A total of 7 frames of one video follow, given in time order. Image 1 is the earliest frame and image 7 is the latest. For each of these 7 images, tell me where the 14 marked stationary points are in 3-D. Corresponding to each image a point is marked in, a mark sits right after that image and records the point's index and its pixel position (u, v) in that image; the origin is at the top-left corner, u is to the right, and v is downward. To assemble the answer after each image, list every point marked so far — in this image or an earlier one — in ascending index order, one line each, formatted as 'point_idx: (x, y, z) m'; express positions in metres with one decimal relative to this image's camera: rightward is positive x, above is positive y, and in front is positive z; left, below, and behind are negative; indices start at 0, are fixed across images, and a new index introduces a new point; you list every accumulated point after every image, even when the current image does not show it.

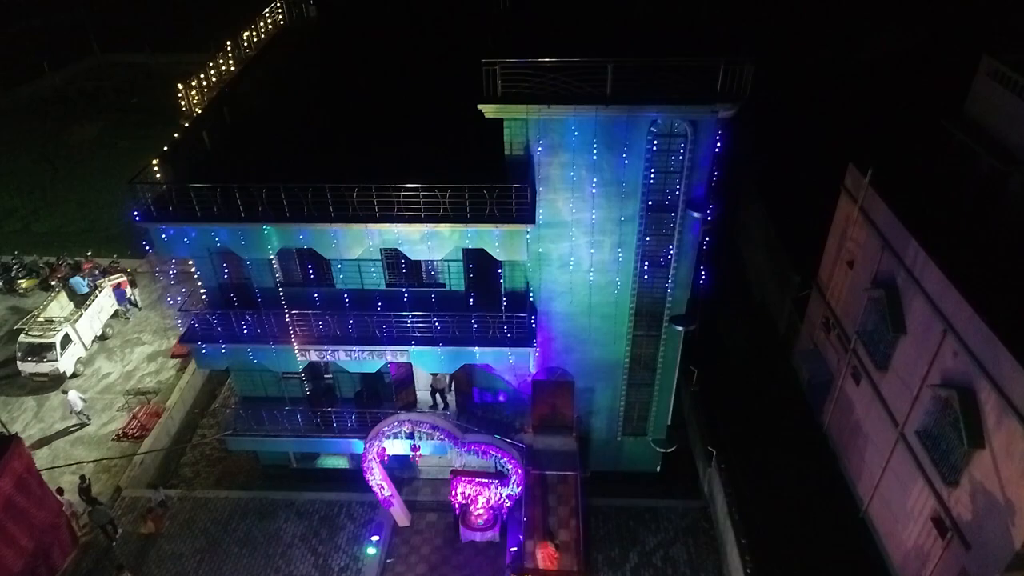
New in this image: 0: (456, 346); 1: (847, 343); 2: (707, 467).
0: (-1.3, -1.3, +16.0) m
1: (+8.4, -1.4, +18.0) m
2: (+5.1, -4.6, +18.6) m
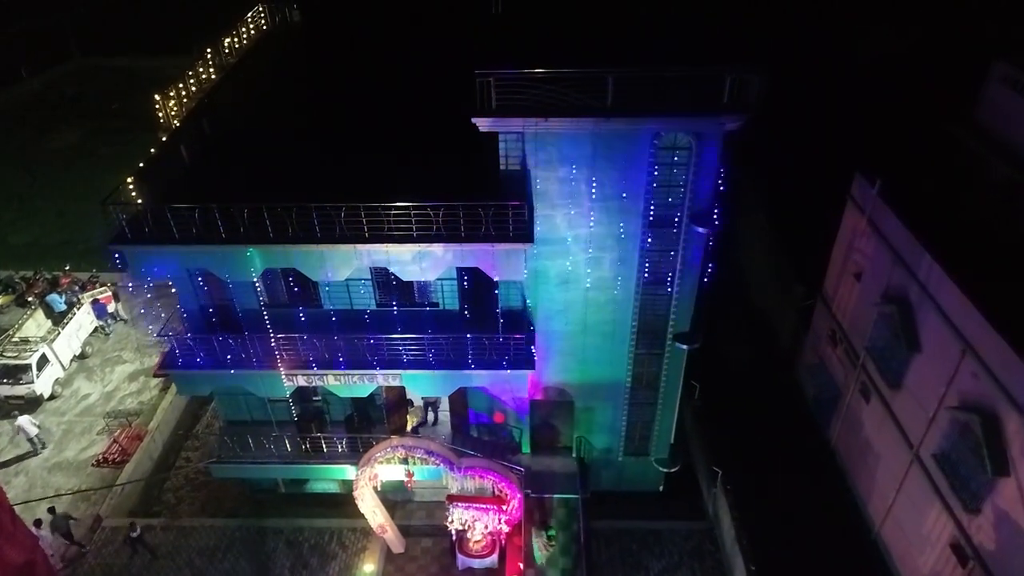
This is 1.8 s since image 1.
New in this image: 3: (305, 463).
0: (-1.4, -1.7, +15.2) m
1: (+8.4, -1.7, +17.4) m
2: (+5.0, -5.0, +18.0) m
3: (-5.0, -4.2, +17.2) m
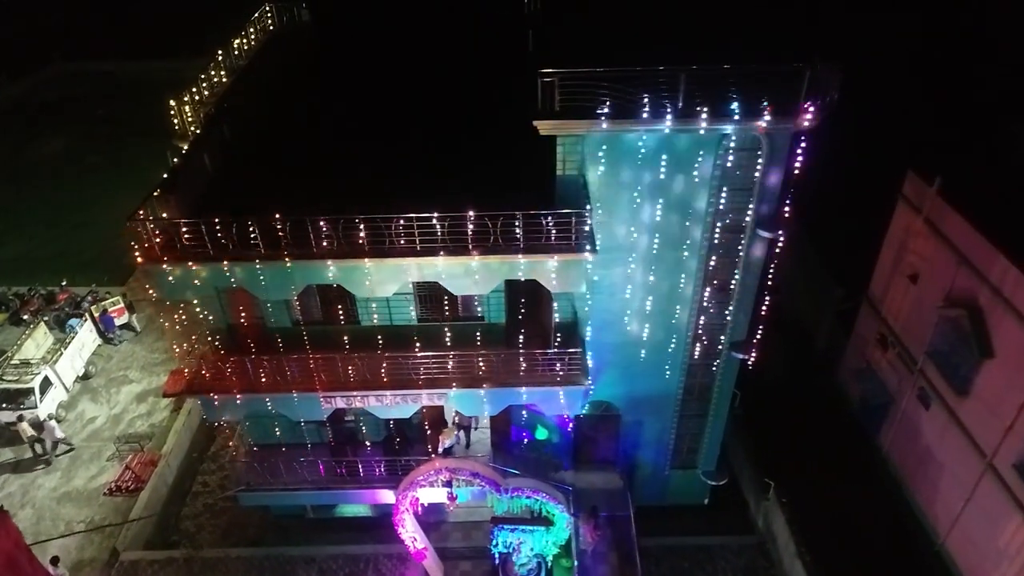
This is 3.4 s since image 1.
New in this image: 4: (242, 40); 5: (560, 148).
0: (-0.3, -2.0, +14.4) m
1: (+9.4, -1.8, +16.8) m
2: (+6.1, -5.1, +17.3) m
3: (-3.9, -4.5, +16.3) m
4: (-7.3, +6.7, +19.3) m
5: (+0.8, +2.5, +12.9) m
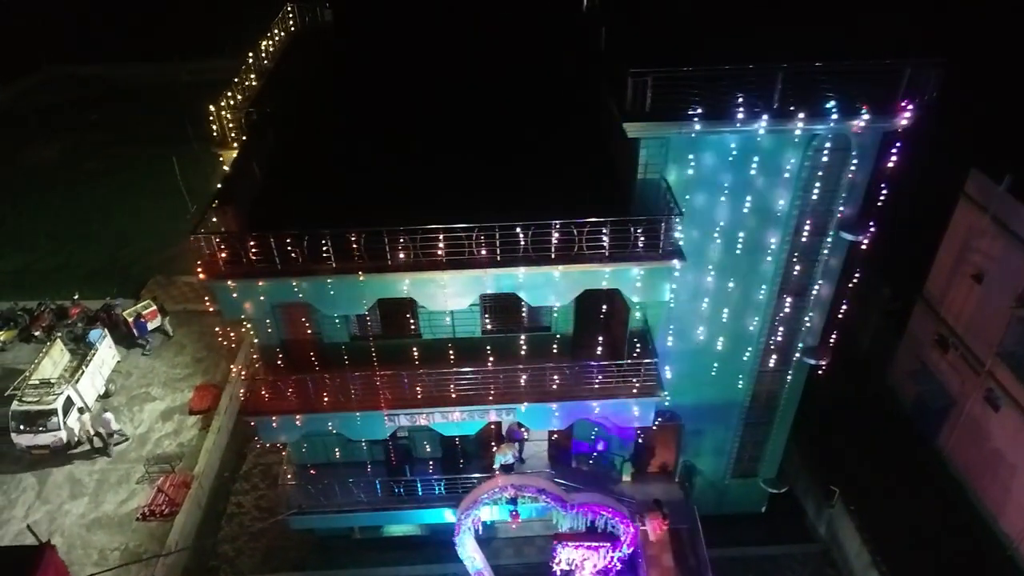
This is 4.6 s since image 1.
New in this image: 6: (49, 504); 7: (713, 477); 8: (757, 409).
0: (+1.2, -2.2, +13.8) m
1: (+10.7, -1.8, +16.5) m
2: (+7.5, -5.2, +16.9) m
3: (-2.5, -4.8, +15.6) m
4: (-6.2, +6.3, +18.5) m
5: (+2.2, +2.3, +12.3) m
6: (-12.1, -5.7, +18.8) m
7: (+4.9, -4.6, +17.6) m
8: (+5.5, -2.7, +16.2) m
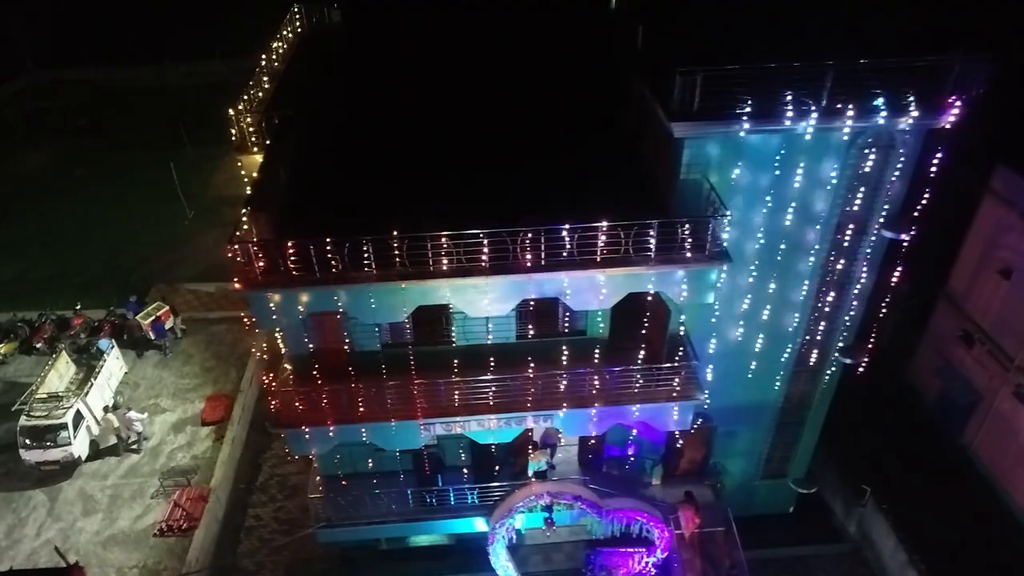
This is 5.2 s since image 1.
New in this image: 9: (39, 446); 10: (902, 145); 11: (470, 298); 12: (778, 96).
0: (+1.9, -2.2, +13.5) m
1: (+11.4, -1.7, +16.5) m
2: (+8.2, -5.1, +16.8) m
3: (-1.8, -4.9, +15.2) m
4: (-5.7, +6.2, +18.1) m
5: (+2.9, +2.3, +12.1) m
6: (-11.5, -5.9, +18.2) m
7: (+5.6, -4.6, +17.4) m
8: (+6.2, -2.7, +16.0) m
9: (-12.5, -4.1, +18.9) m
10: (+6.5, +2.4, +12.1) m
11: (-0.7, -0.2, +12.1) m
12: (+4.2, +3.1, +11.5) m
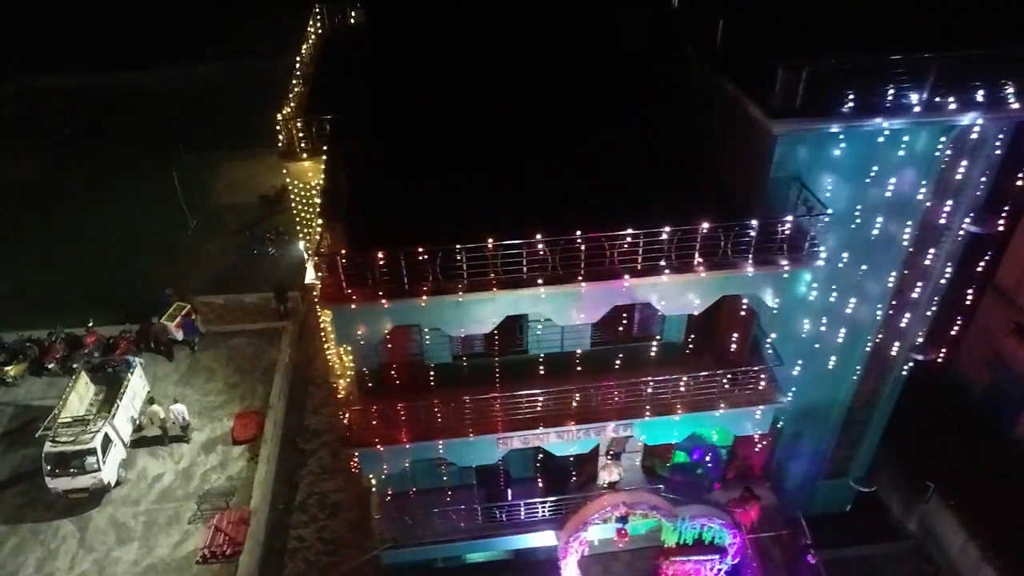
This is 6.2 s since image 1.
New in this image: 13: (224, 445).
0: (+3.4, -2.3, +13.1) m
1: (+12.7, -1.5, +16.5) m
2: (+9.6, -5.0, +16.6) m
3: (-0.3, -5.1, +14.7) m
4: (-4.7, +5.9, +17.4) m
5: (+4.4, +2.3, +11.8) m
6: (-10.1, -6.4, +17.3) m
7: (+7.0, -4.6, +17.2) m
8: (+7.6, -2.7, +15.8) m
9: (-11.1, -4.6, +17.9) m
10: (+7.9, +2.5, +11.9) m
11: (+0.8, -0.3, +11.6) m
12: (+5.6, +3.1, +11.2) m
13: (-8.1, -4.4, +20.0) m
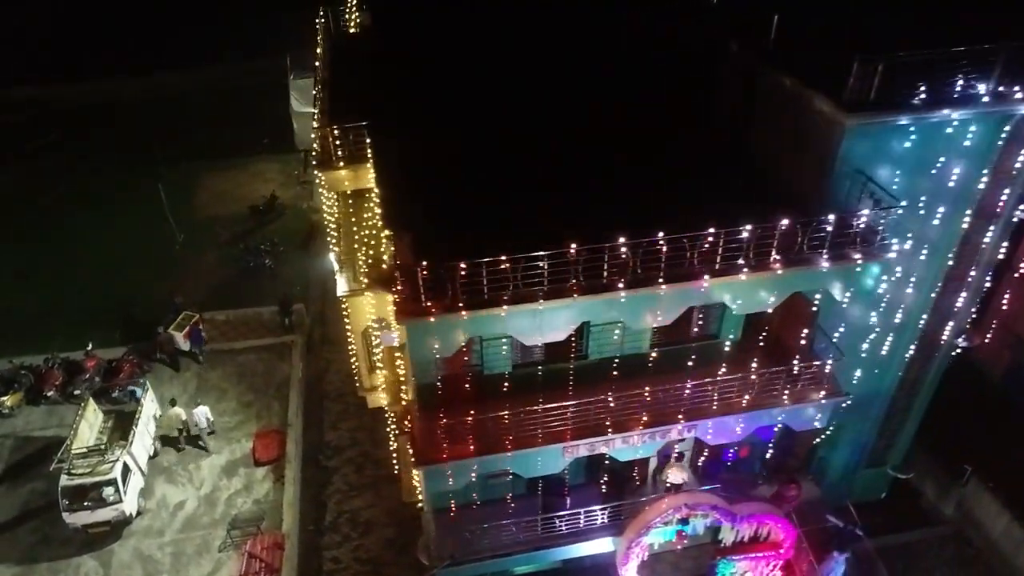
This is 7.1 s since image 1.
0: (+4.6, -2.2, +13.0) m
1: (+13.7, -1.0, +16.9) m
2: (+10.7, -4.7, +16.9) m
3: (+0.9, -5.2, +14.4) m
4: (-4.0, +5.6, +16.8) m
5: (+5.4, +2.4, +11.7) m
6: (-8.9, -6.9, +16.4) m
7: (+8.0, -4.4, +17.3) m
8: (+8.6, -2.4, +15.9) m
9: (-10.1, -5.1, +17.0) m
10: (+9.0, +2.7, +12.1) m
11: (+2.0, -0.4, +11.3) m
12: (+6.7, +3.2, +11.3) m
13: (-7.2, -4.8, +19.2) m
